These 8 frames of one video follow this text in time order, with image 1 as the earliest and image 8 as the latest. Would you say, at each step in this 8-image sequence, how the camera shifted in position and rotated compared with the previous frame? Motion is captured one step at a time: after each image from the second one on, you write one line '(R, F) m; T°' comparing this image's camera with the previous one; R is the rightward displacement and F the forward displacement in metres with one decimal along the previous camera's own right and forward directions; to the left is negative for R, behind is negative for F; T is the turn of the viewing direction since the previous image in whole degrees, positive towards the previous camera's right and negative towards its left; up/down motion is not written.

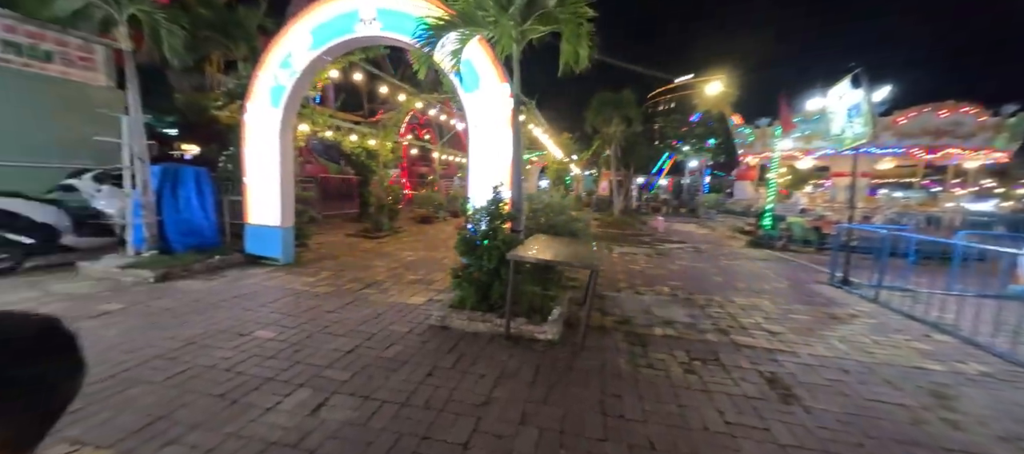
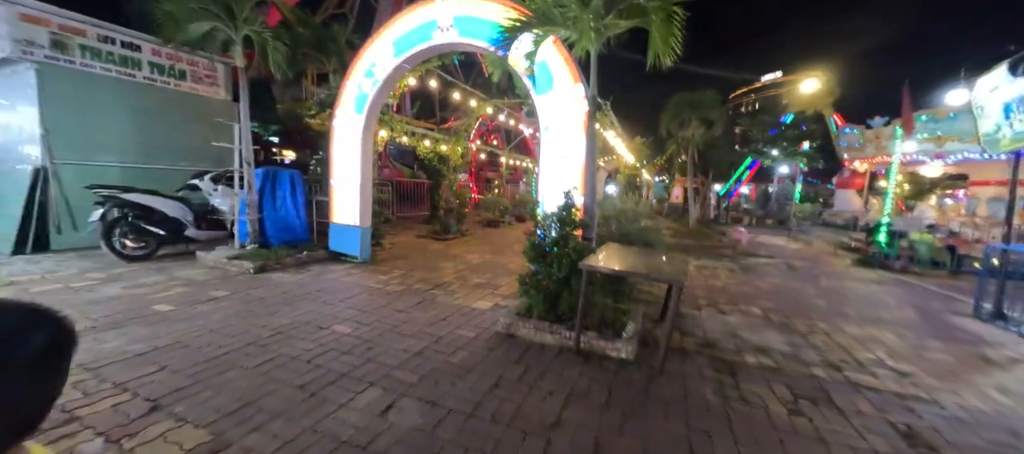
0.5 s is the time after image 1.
(-0.1, +0.1) m; -10°
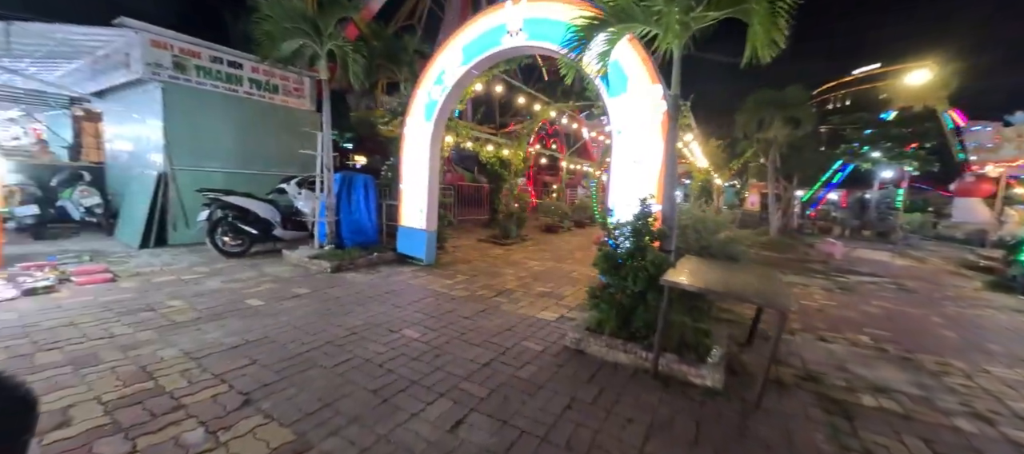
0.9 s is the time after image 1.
(-0.1, +0.1) m; -8°
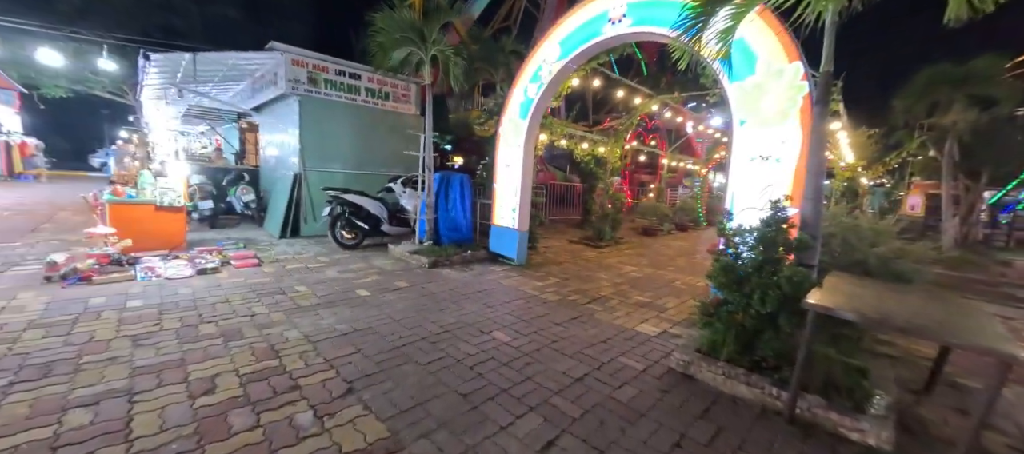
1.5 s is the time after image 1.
(-0.1, +0.2) m; -14°
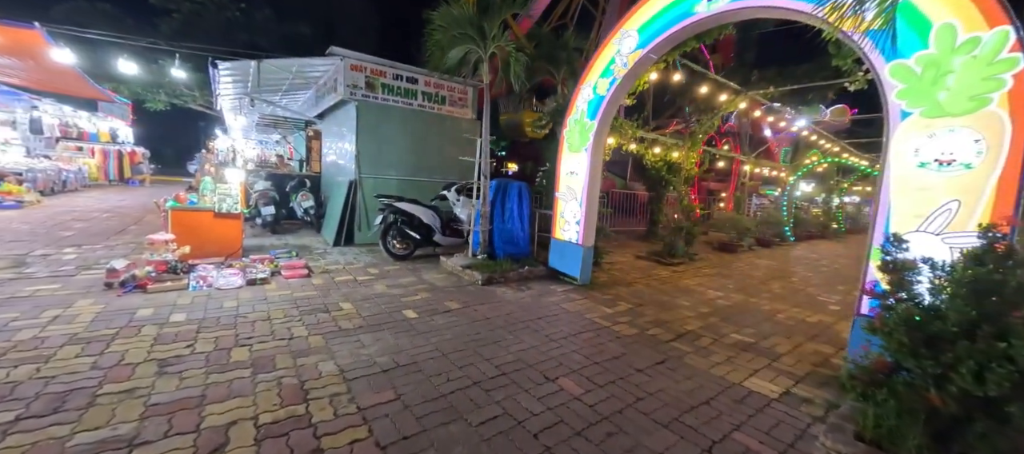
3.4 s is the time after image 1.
(-0.2, +0.6) m; -8°
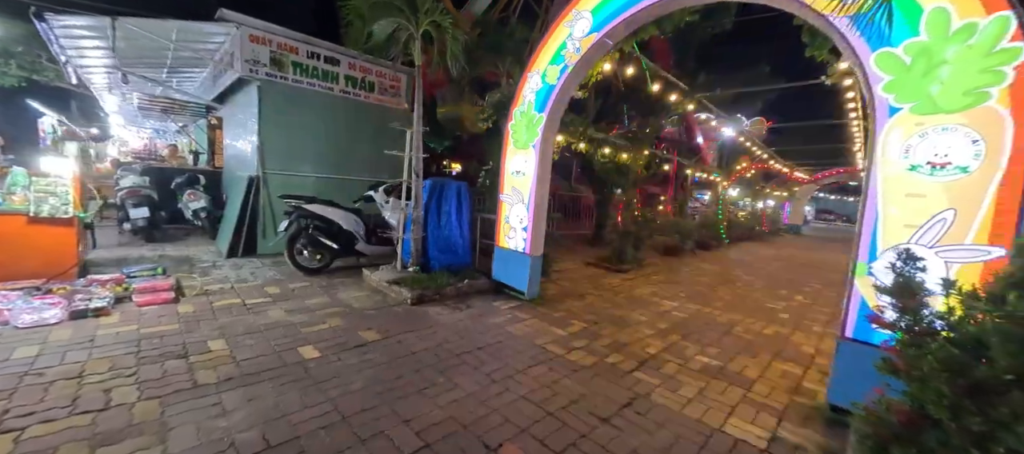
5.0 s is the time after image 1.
(+0.1, +0.7) m; +8°
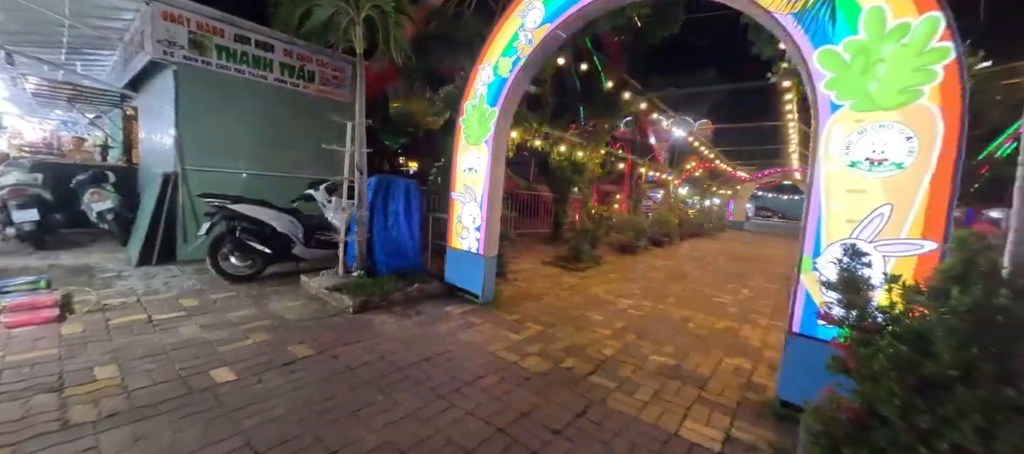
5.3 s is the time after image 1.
(+0.1, +0.2) m; +6°
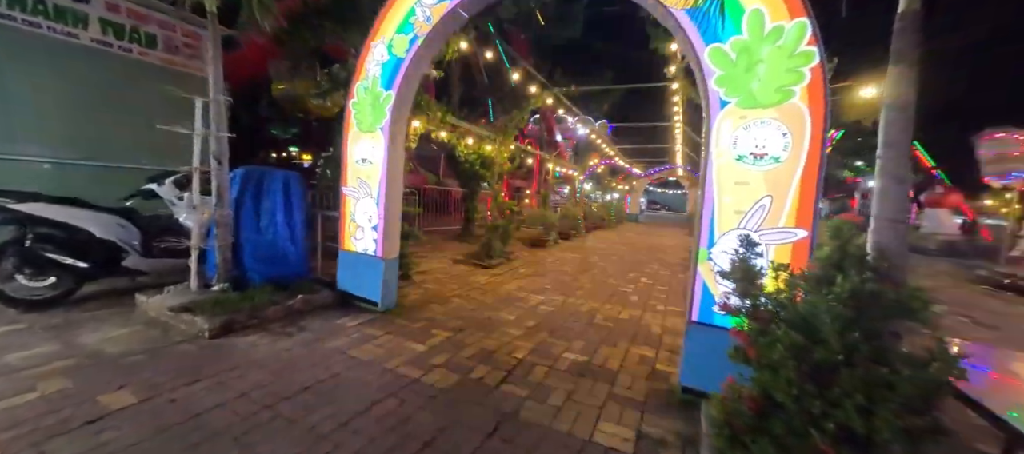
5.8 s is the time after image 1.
(+0.1, +0.3) m; +13°
